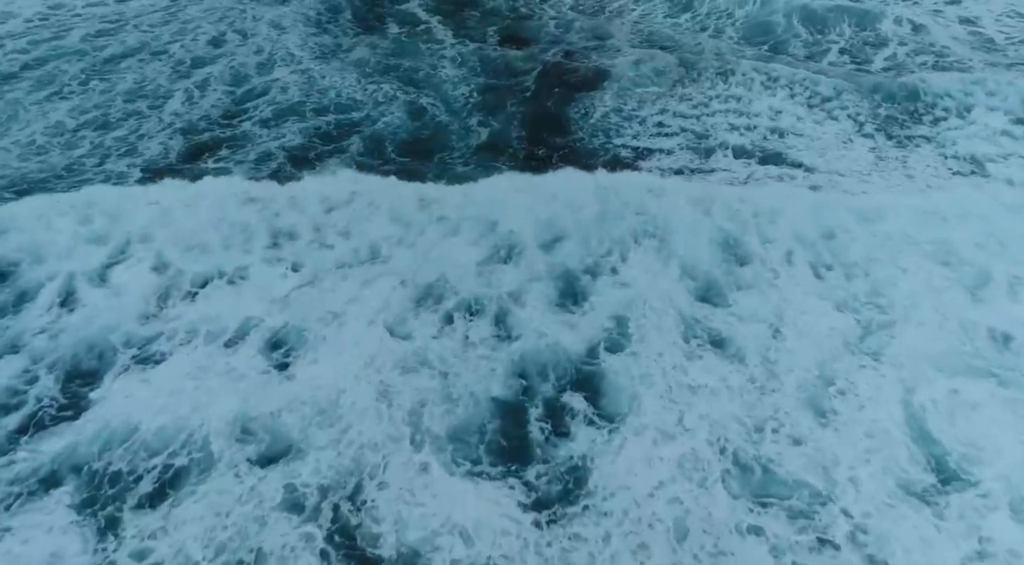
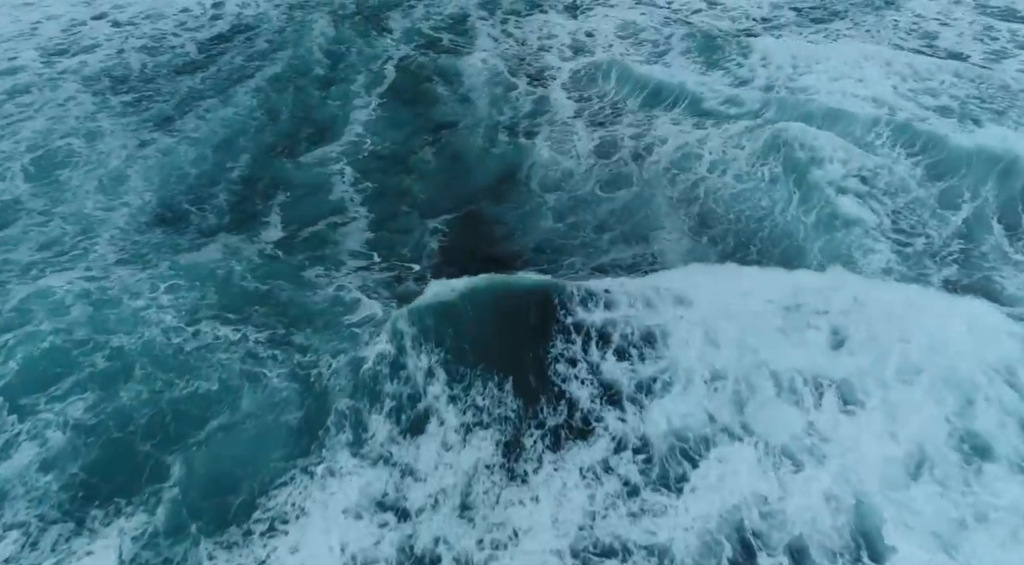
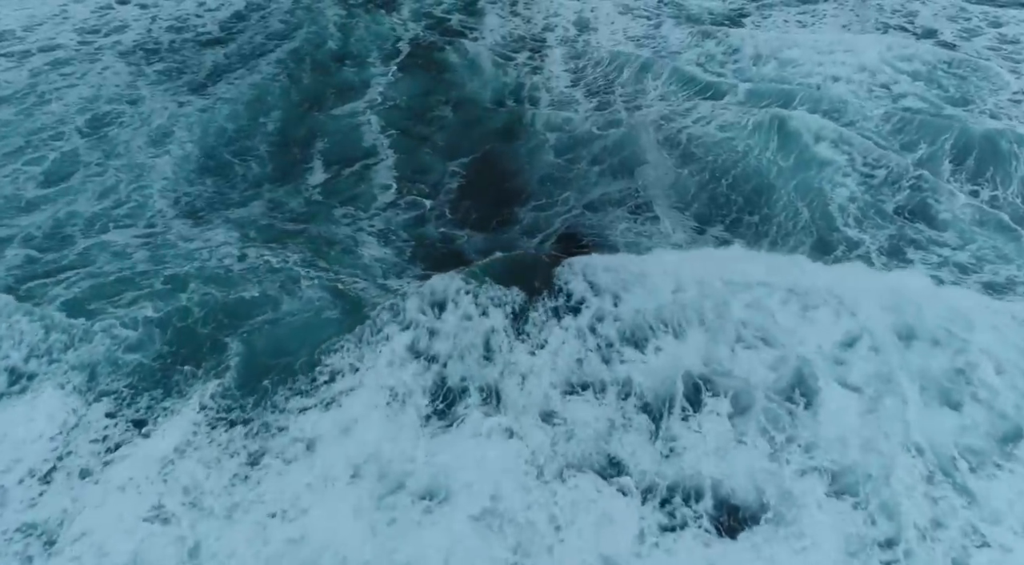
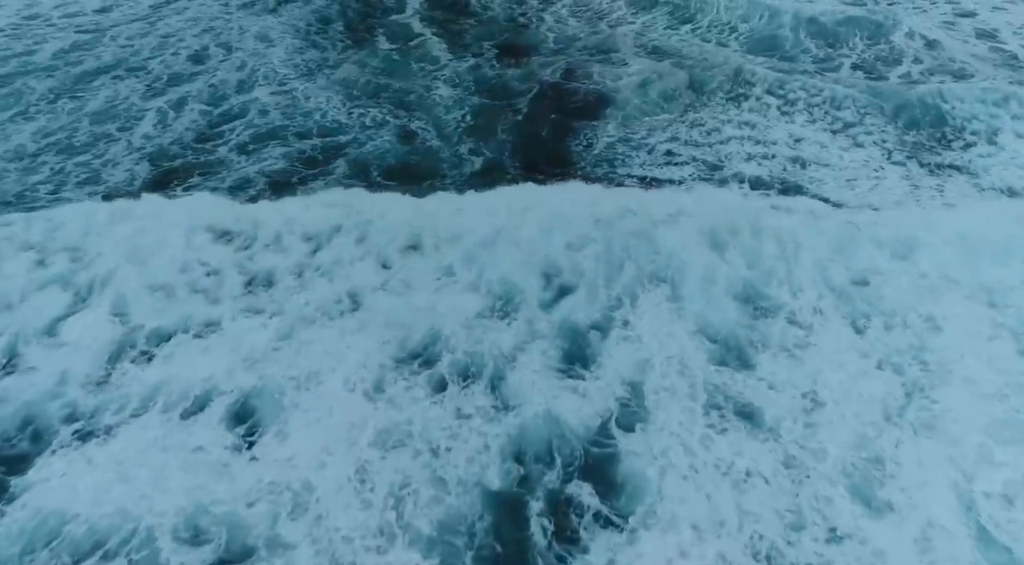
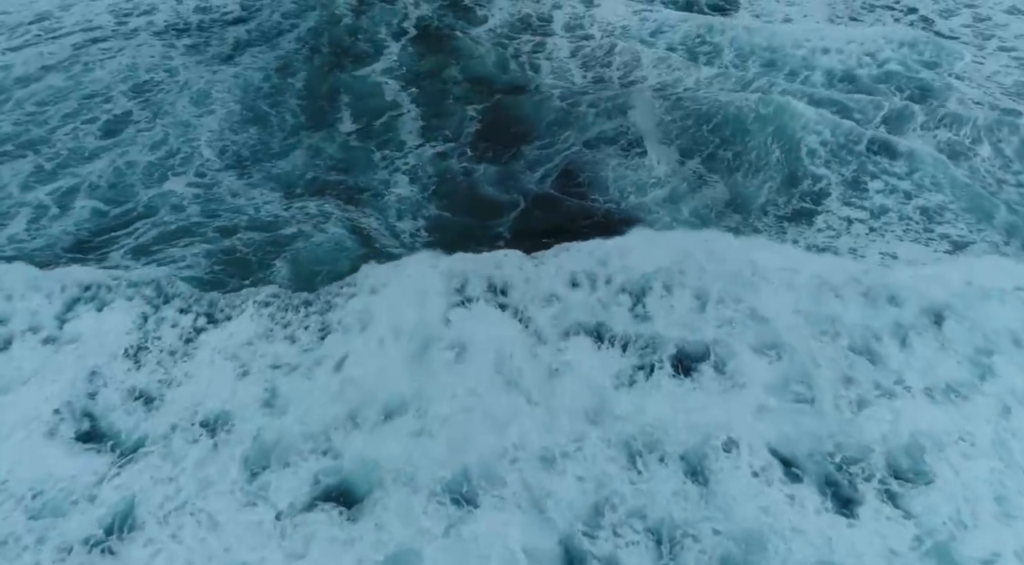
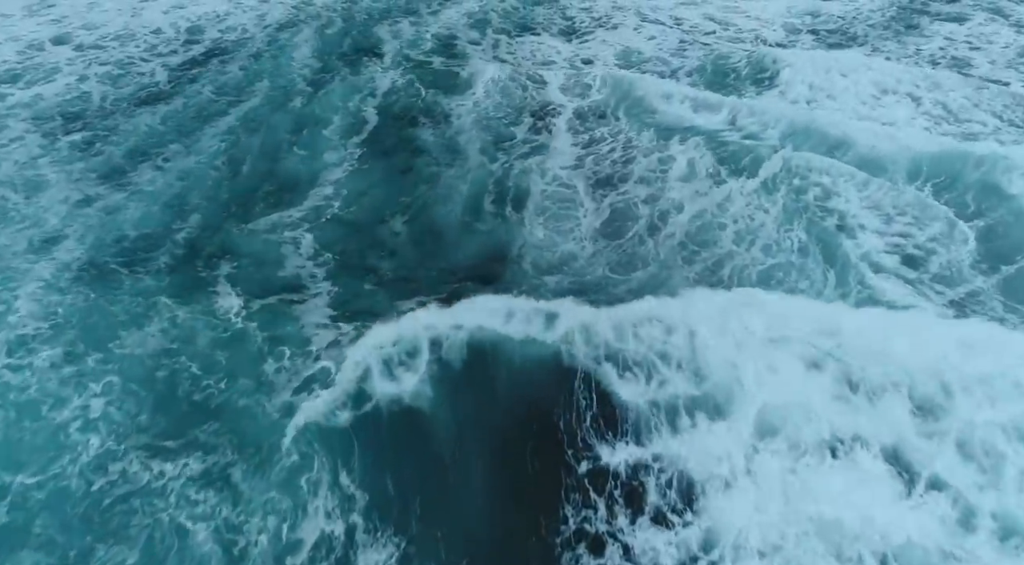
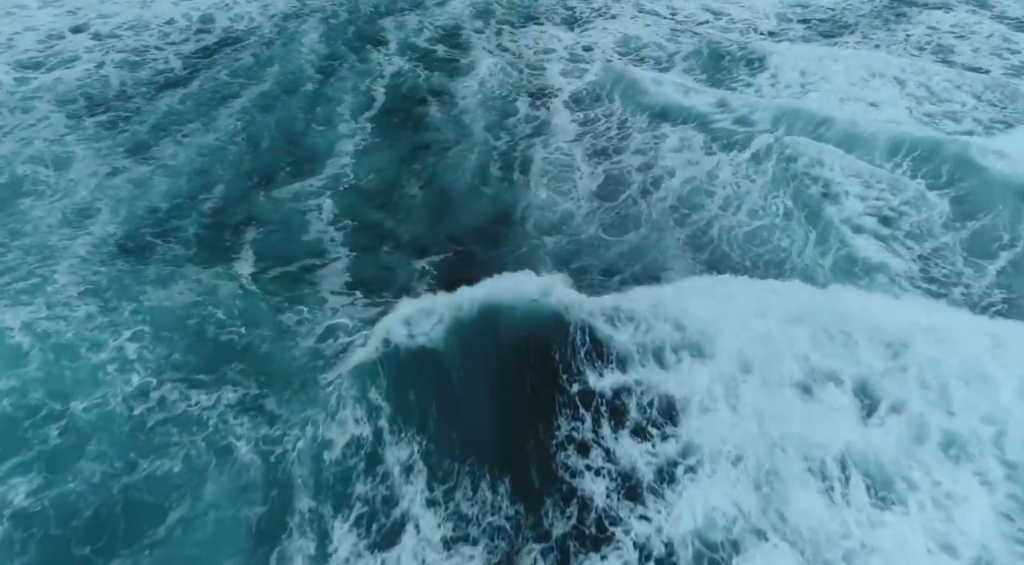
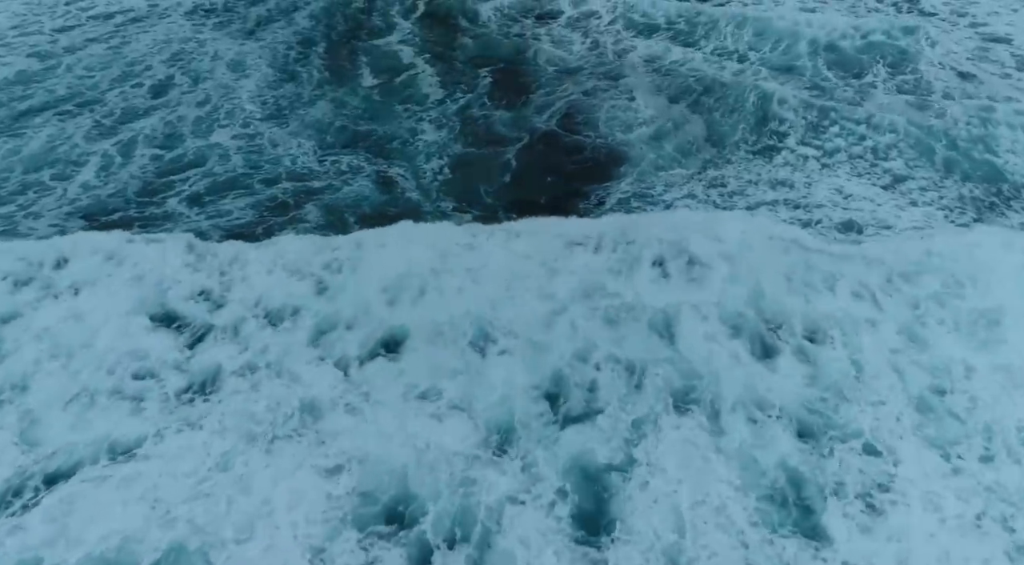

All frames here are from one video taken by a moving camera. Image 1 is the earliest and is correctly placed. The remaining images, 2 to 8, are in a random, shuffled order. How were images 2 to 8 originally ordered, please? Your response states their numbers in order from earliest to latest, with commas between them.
4, 8, 5, 3, 2, 7, 6
